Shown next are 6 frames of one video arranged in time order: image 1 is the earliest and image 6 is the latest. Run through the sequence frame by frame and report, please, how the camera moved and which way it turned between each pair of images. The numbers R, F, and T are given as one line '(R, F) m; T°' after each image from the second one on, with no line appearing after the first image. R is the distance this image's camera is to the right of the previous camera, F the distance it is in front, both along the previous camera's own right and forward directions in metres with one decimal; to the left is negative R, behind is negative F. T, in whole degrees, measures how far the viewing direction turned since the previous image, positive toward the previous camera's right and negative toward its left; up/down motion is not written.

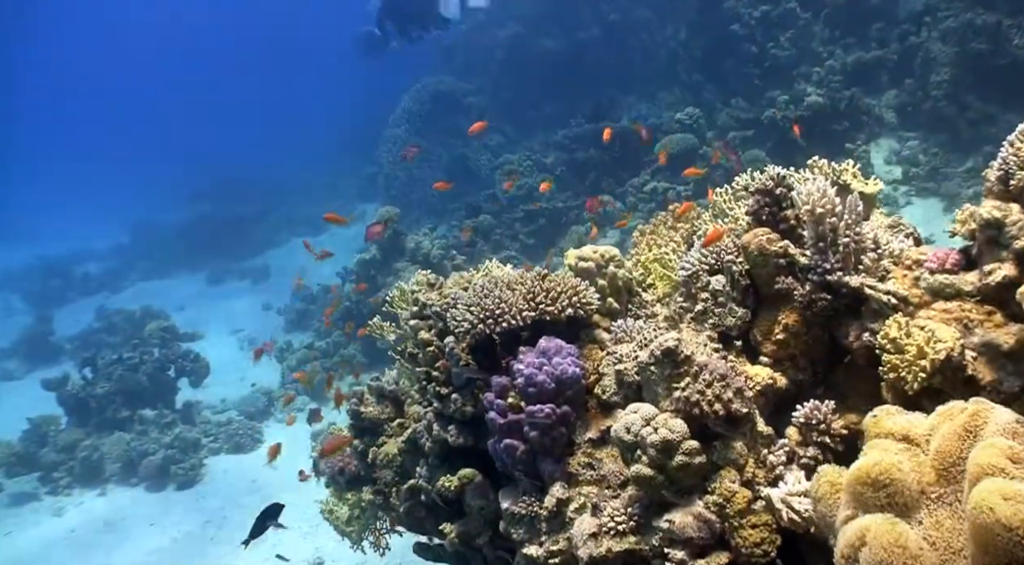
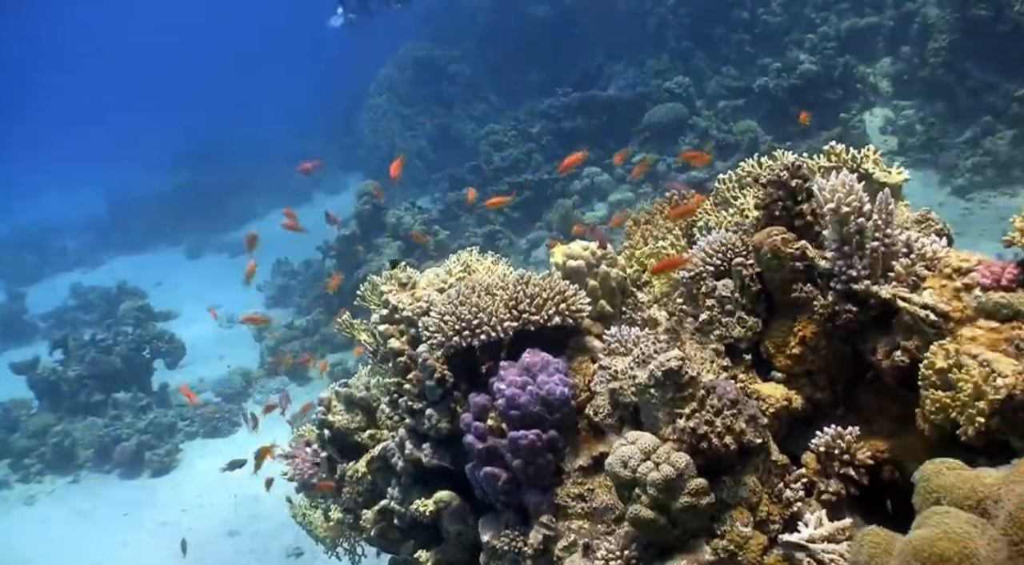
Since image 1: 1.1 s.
(0.0, +0.7) m; +1°
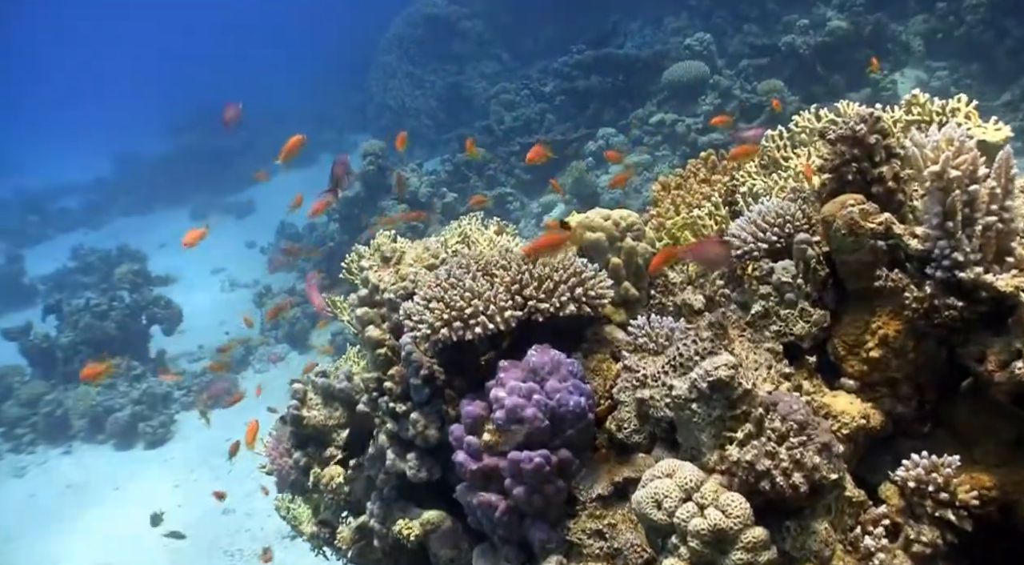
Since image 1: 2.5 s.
(0.0, +1.1) m; -1°
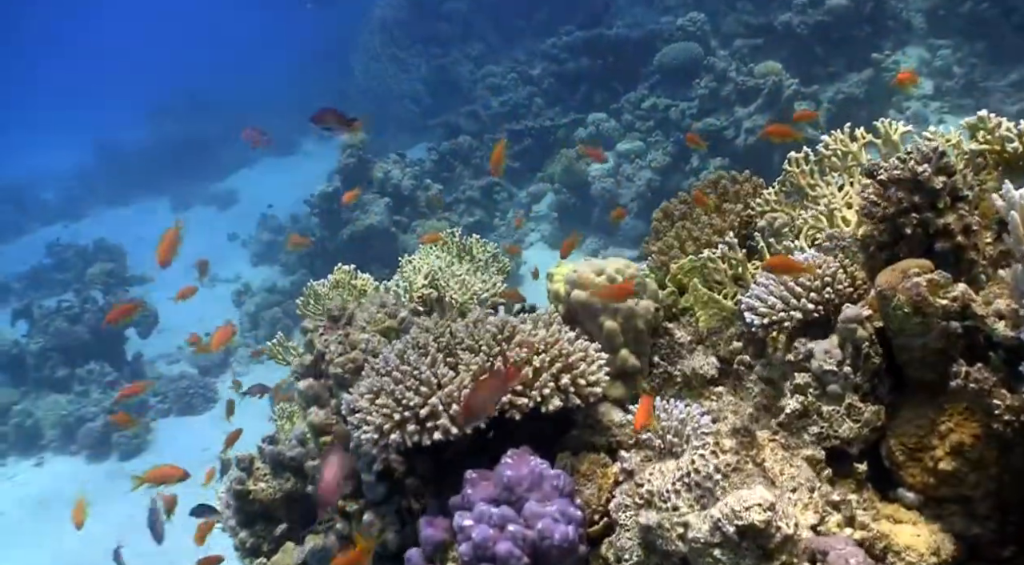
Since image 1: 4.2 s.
(+0.1, +0.9) m; 0°
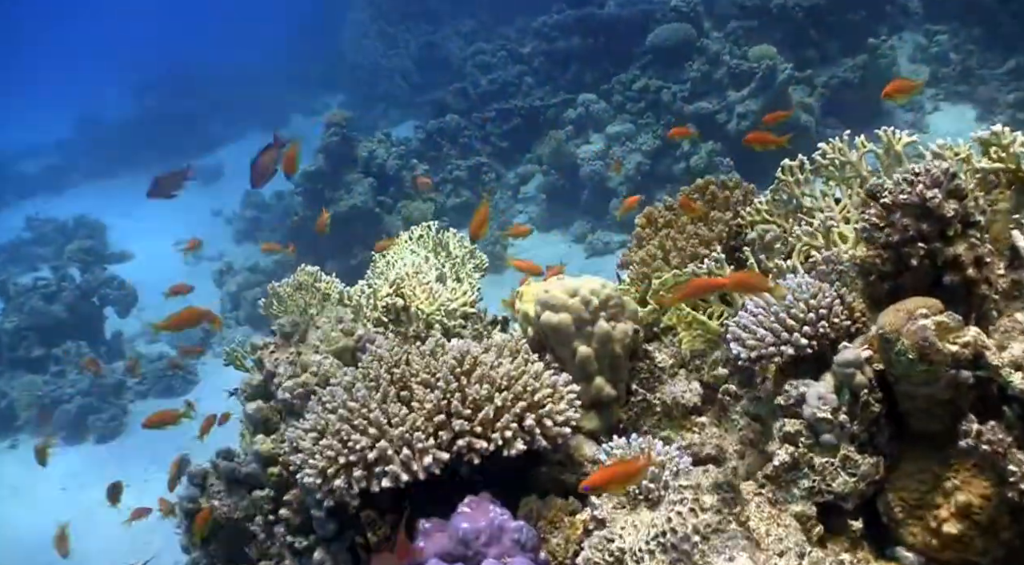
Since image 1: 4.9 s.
(+0.1, +0.4) m; +1°
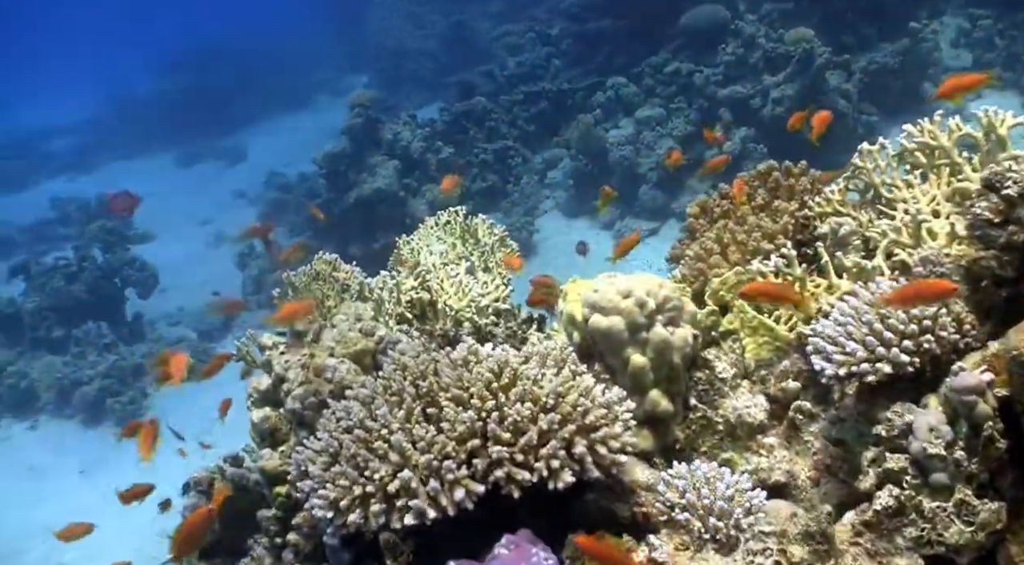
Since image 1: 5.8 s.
(-0.1, +0.5) m; -1°
